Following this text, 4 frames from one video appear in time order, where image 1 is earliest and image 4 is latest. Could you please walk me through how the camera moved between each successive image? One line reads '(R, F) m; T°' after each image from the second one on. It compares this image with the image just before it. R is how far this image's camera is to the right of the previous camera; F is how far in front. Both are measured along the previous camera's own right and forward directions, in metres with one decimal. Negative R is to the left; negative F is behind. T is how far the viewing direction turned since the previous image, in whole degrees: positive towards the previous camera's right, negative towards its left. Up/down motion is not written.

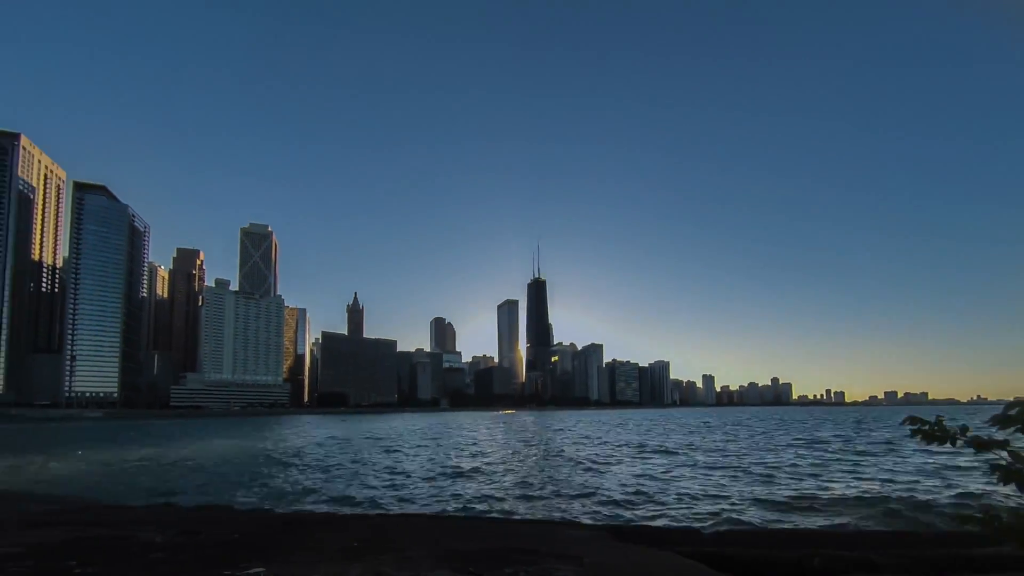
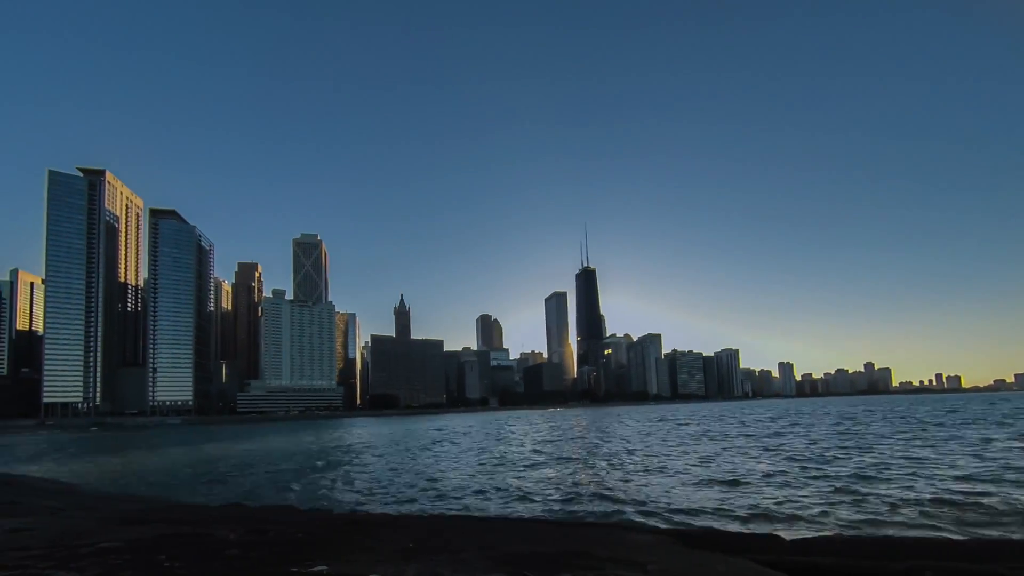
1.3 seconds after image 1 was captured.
(+0.4, +1.1) m; -8°
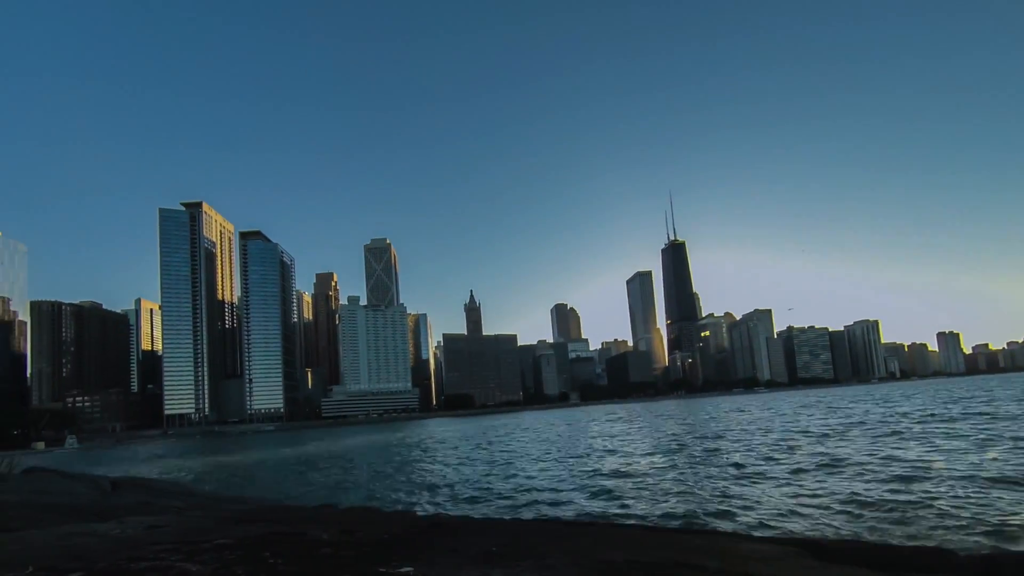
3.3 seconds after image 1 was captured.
(+0.5, +2.1) m; -14°
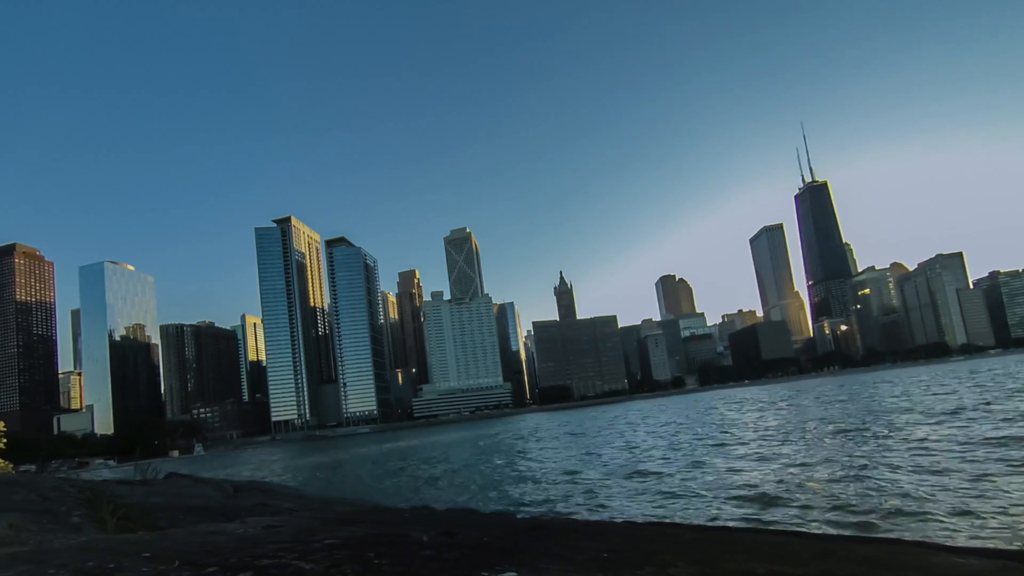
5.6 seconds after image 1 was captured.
(0.0, +2.9) m; -16°
